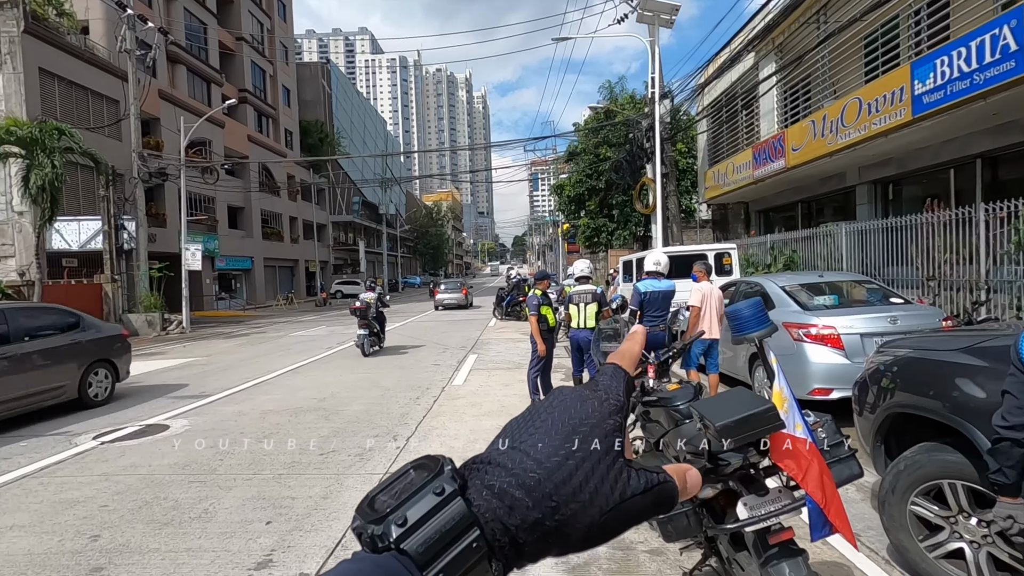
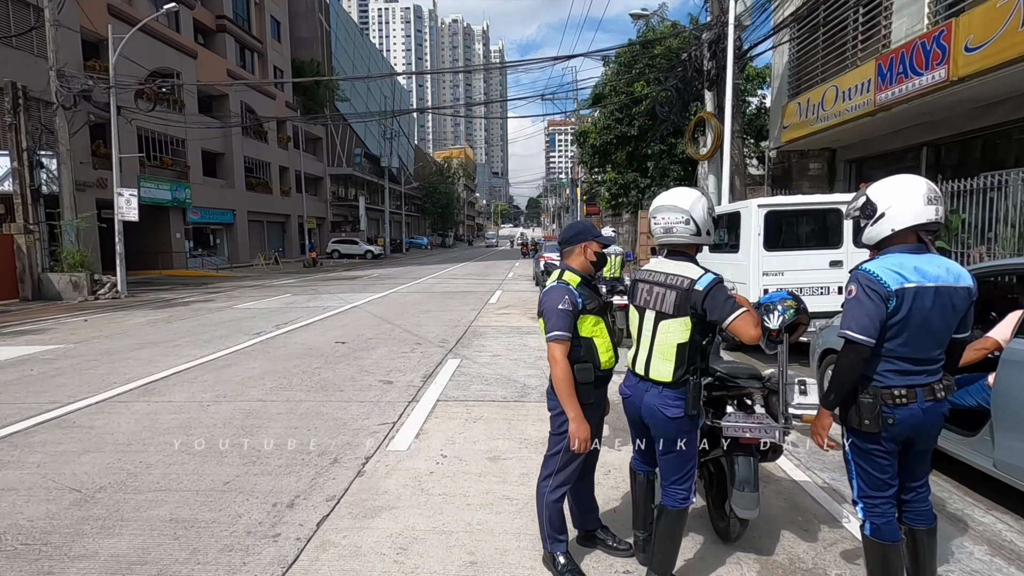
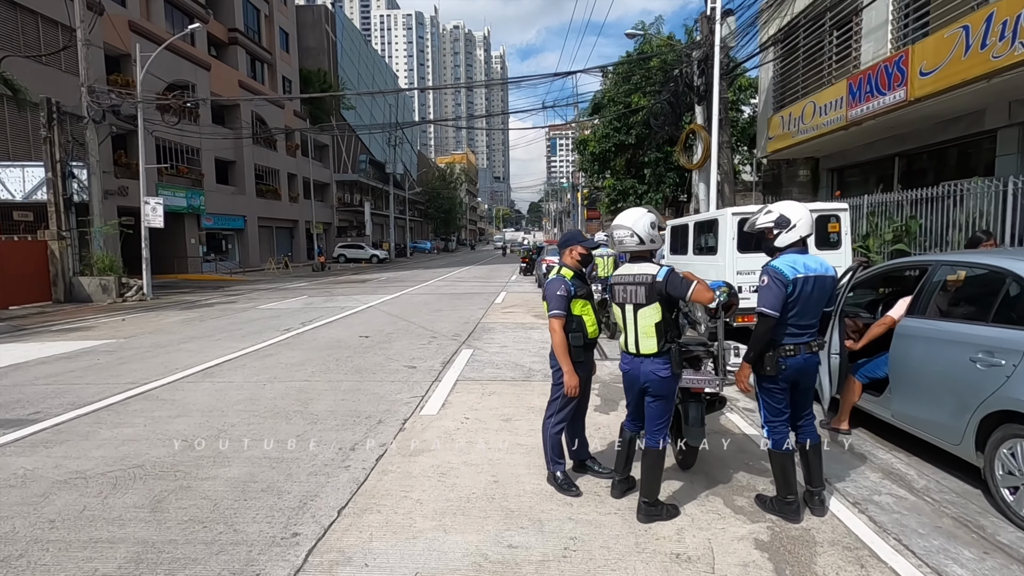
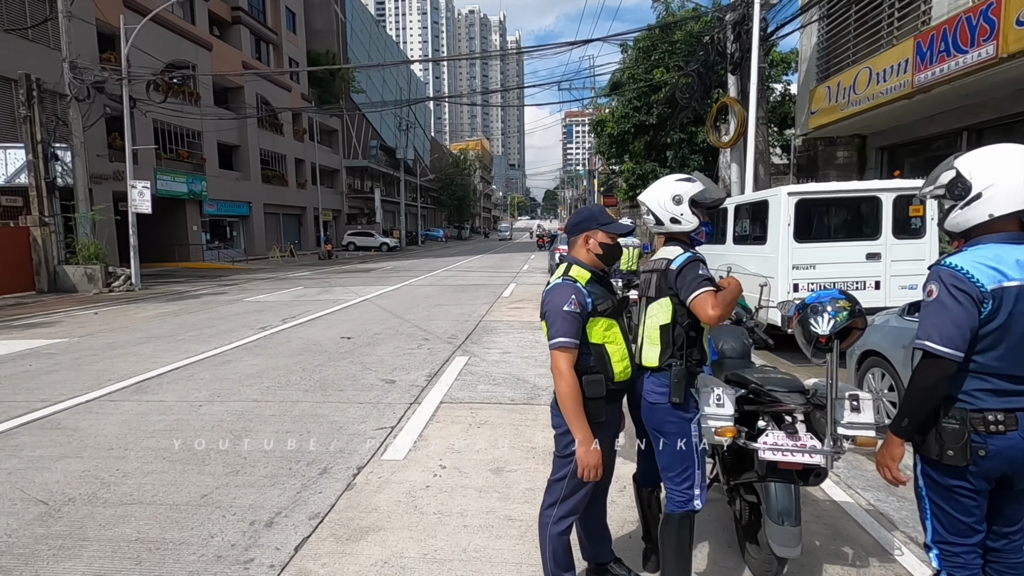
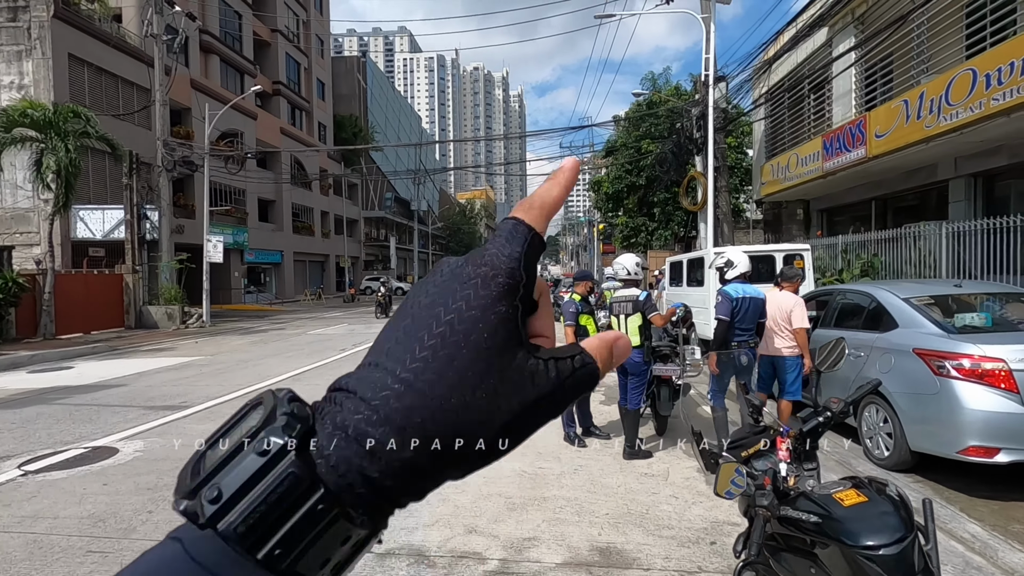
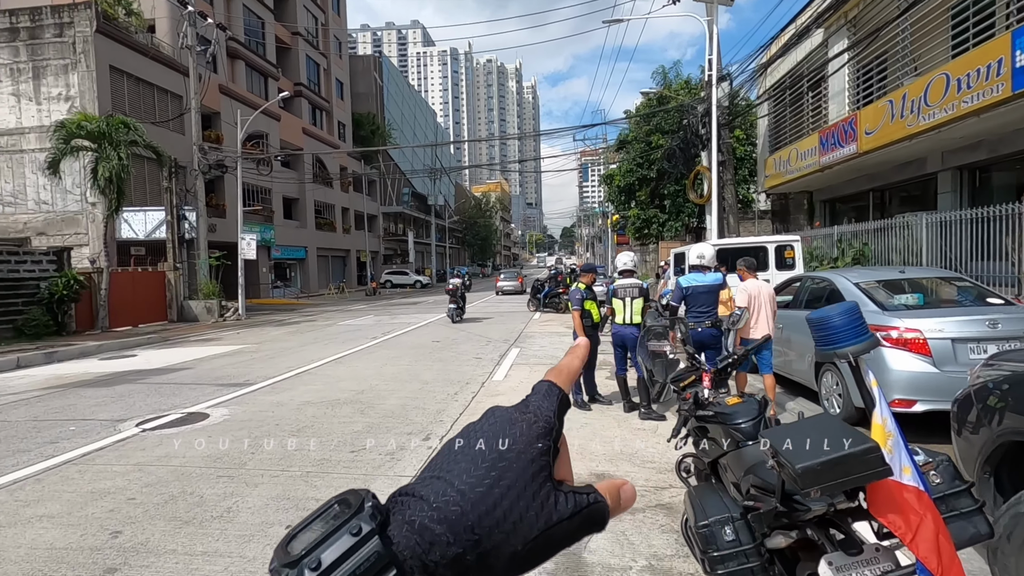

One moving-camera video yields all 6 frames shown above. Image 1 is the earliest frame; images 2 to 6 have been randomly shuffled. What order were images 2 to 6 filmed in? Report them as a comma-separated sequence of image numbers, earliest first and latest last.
6, 5, 3, 2, 4
